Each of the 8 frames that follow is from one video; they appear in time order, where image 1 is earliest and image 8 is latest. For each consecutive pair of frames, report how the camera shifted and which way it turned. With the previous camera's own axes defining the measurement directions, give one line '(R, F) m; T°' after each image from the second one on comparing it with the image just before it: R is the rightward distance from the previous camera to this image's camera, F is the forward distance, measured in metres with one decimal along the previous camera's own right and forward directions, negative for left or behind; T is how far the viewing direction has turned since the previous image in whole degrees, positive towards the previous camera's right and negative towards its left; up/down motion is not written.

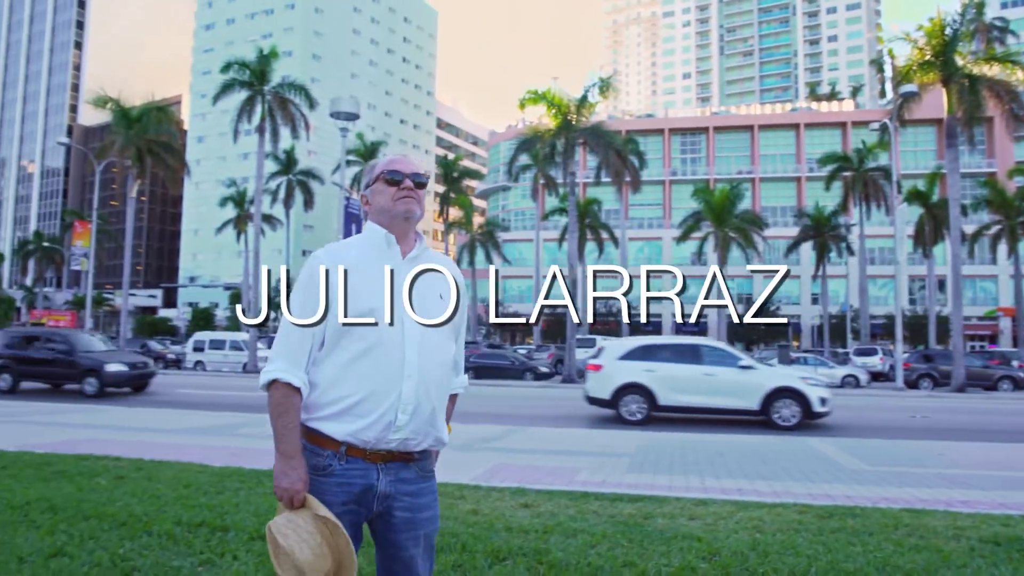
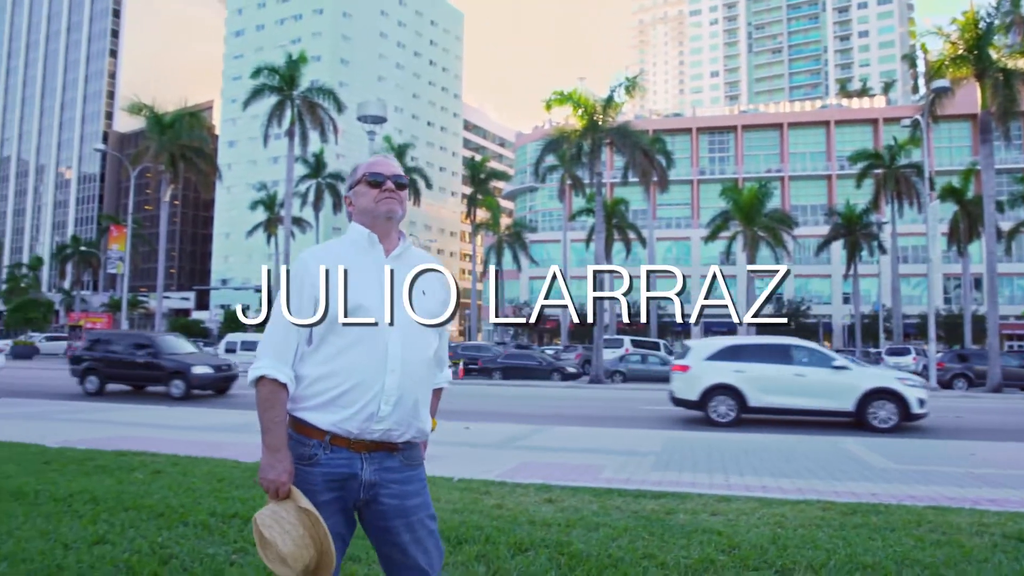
(0.0, -0.1) m; -2°
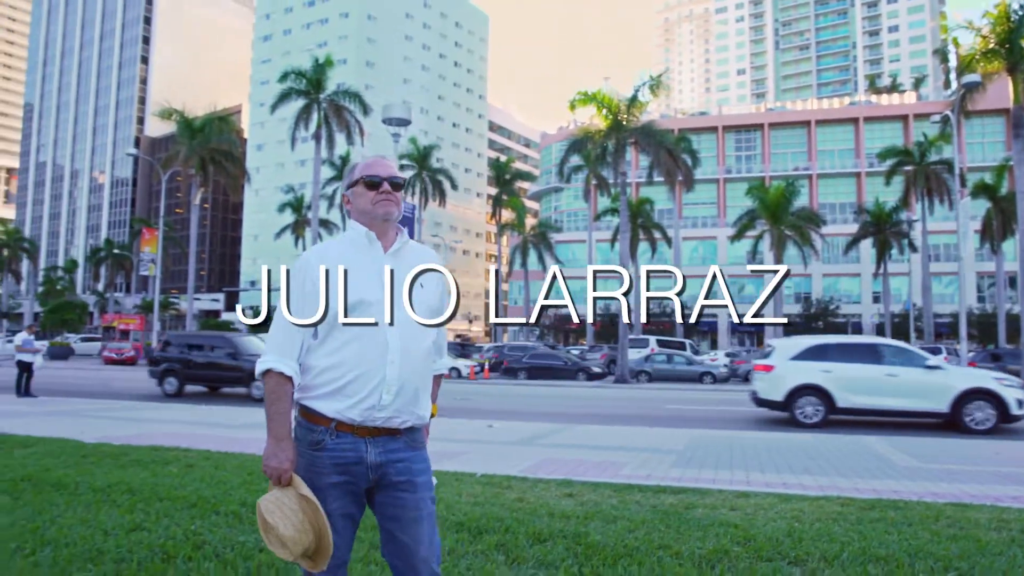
(+0.1, -0.1) m; -2°
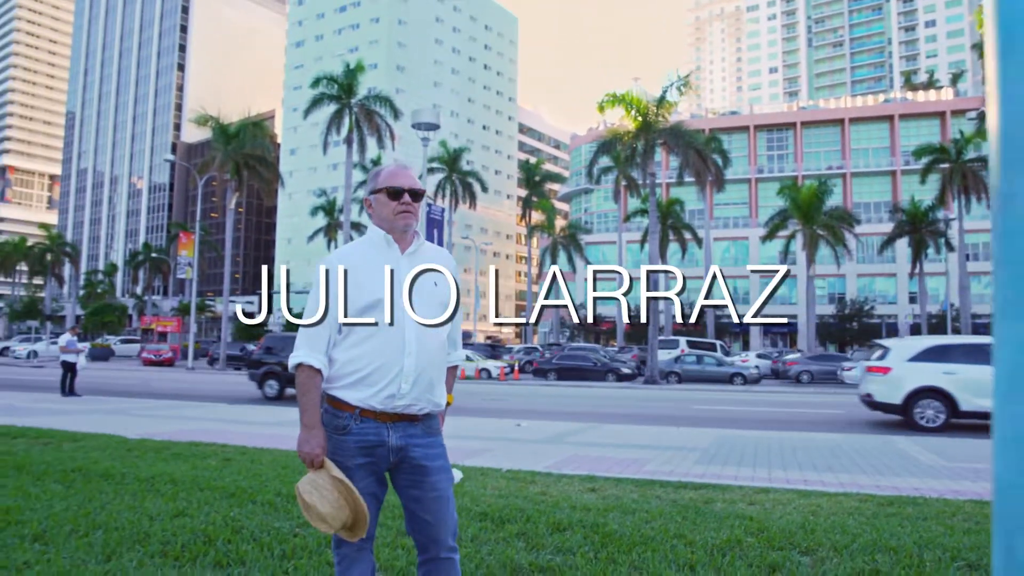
(+0.1, -0.2) m; -2°
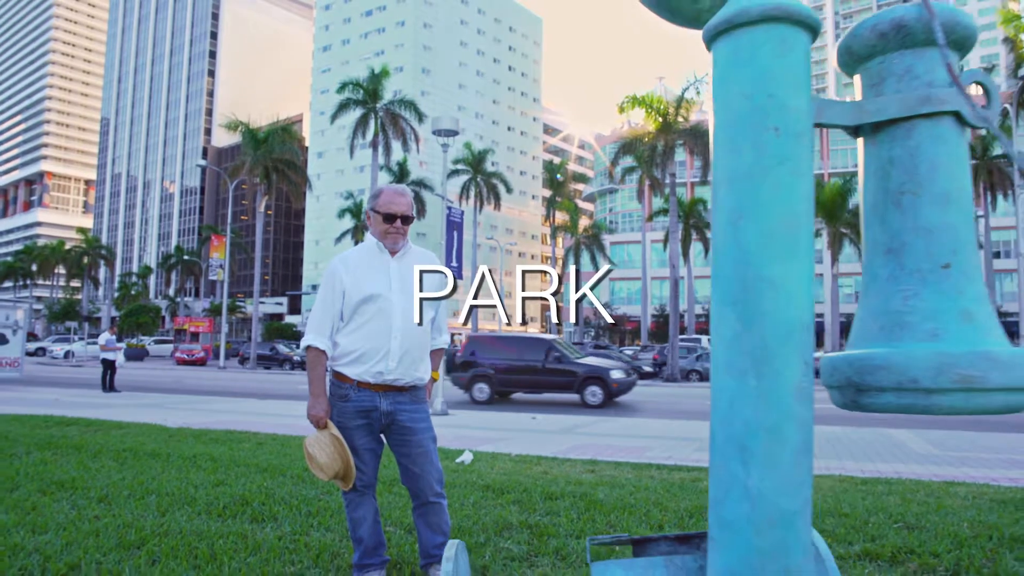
(+0.2, -0.7) m; -2°
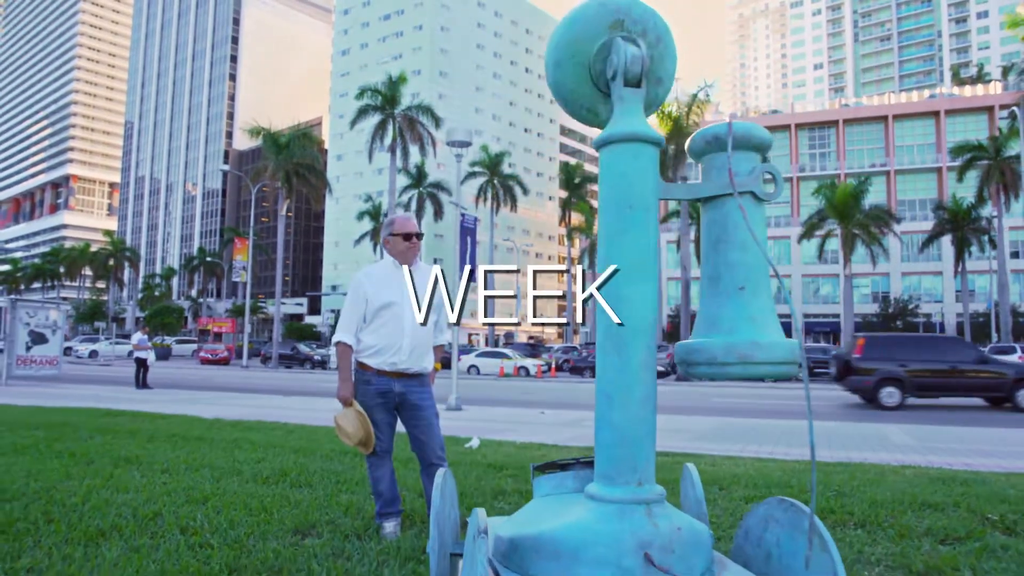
(+0.2, -1.0) m; -1°
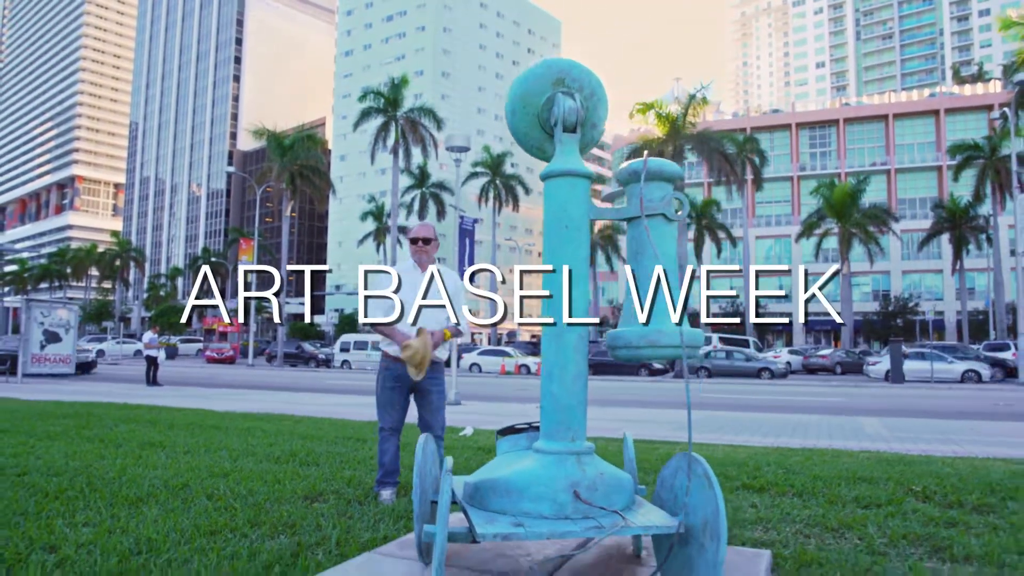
(+0.2, -0.7) m; 0°
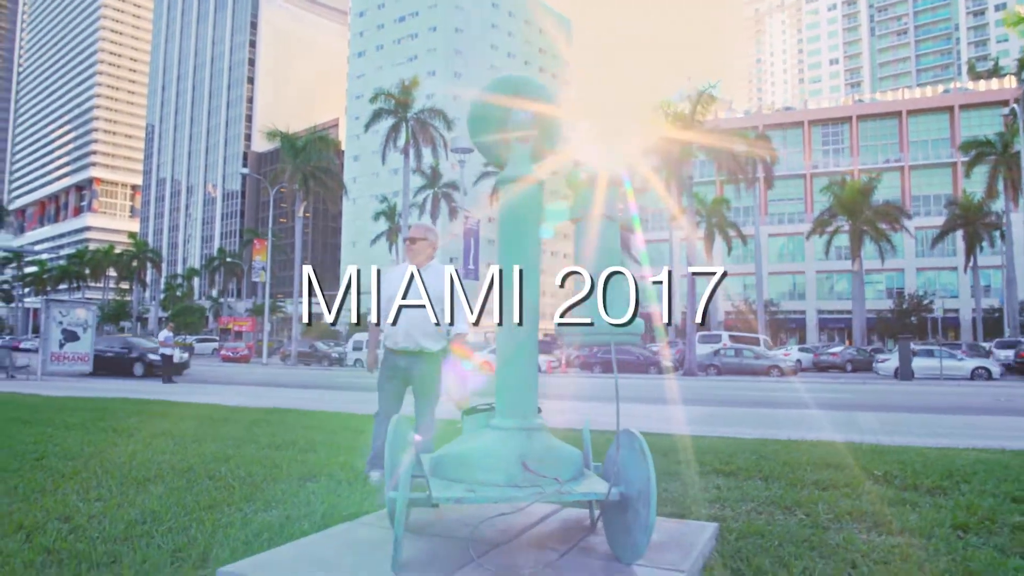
(+0.3, -0.4) m; -1°
